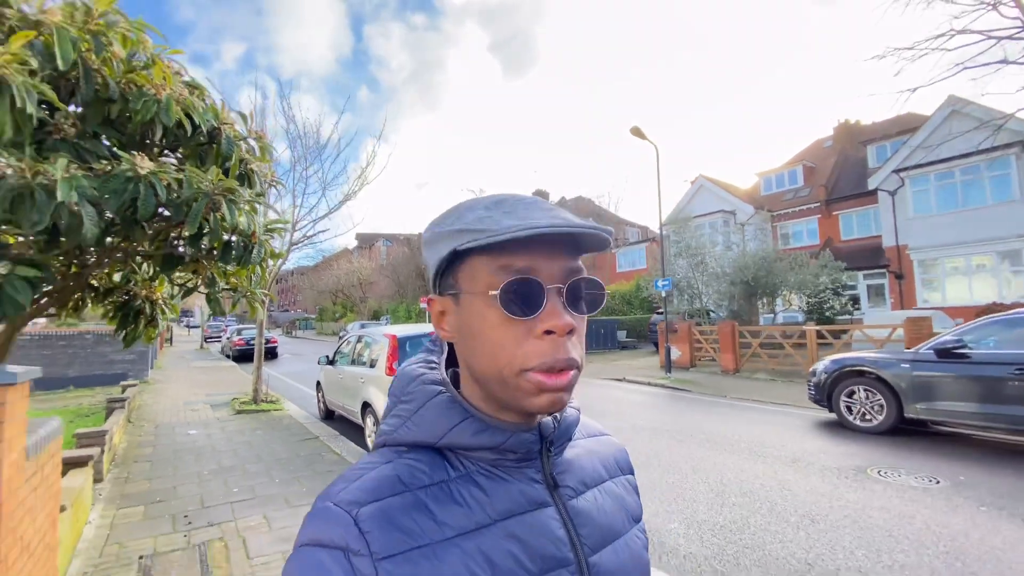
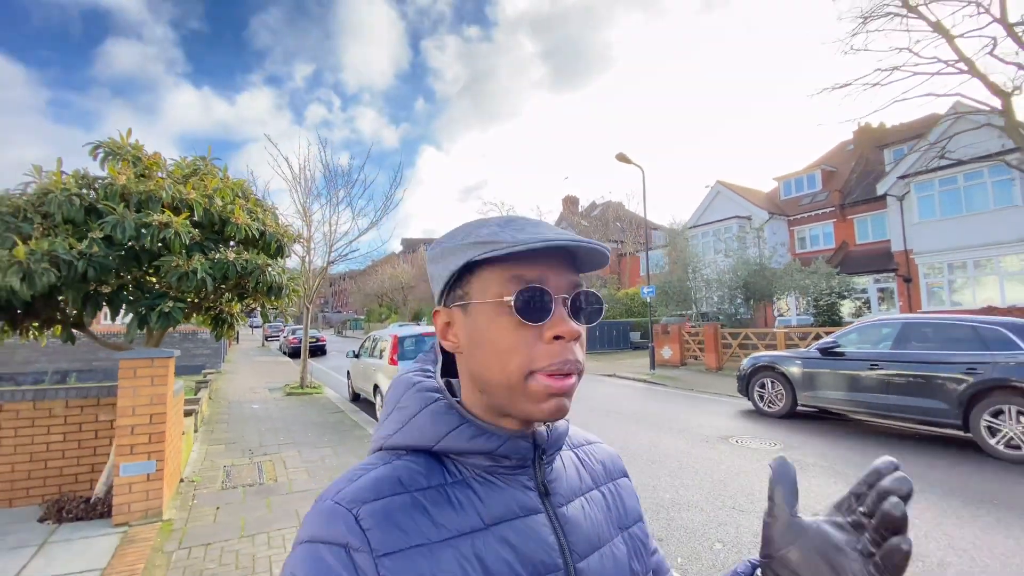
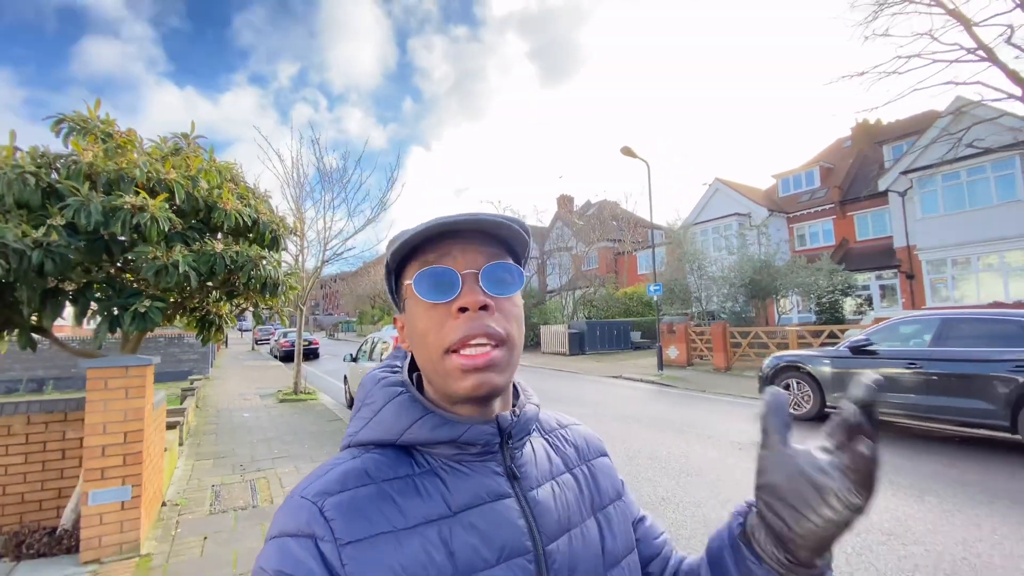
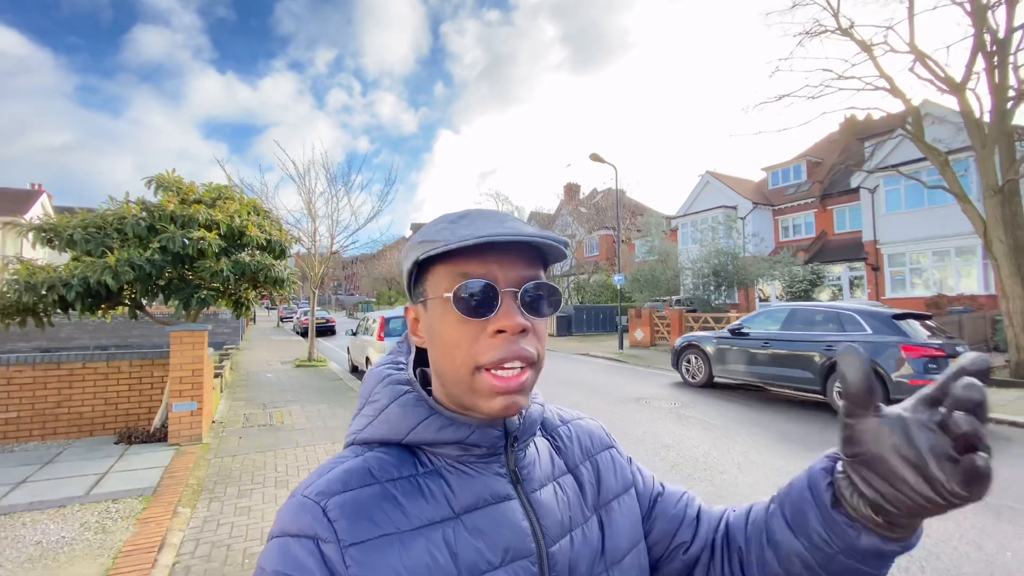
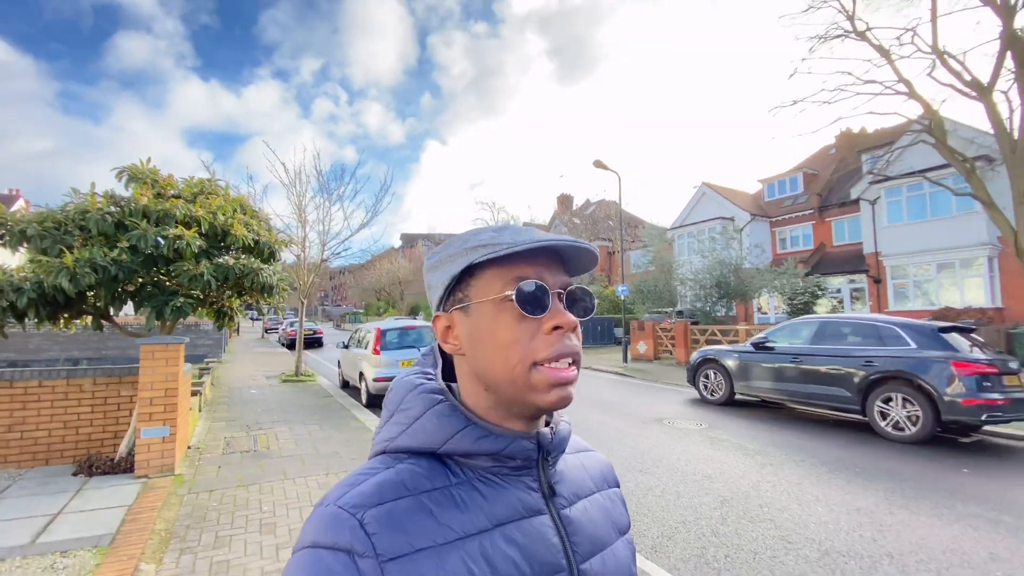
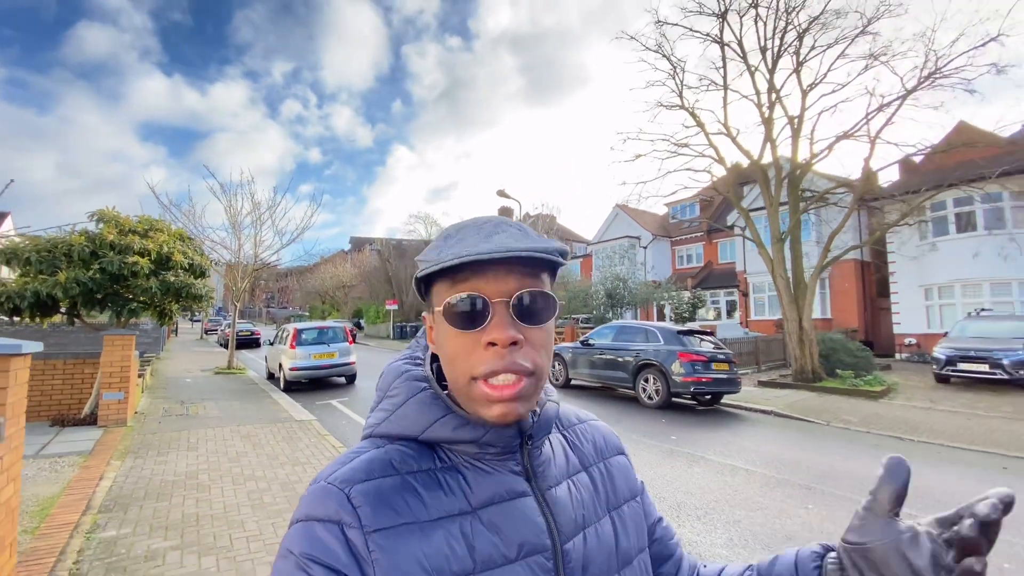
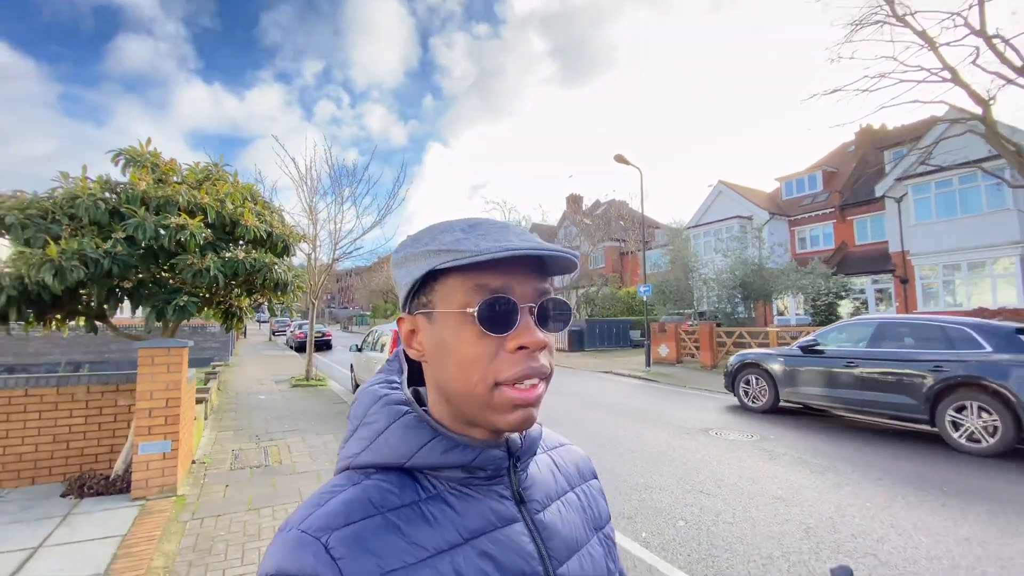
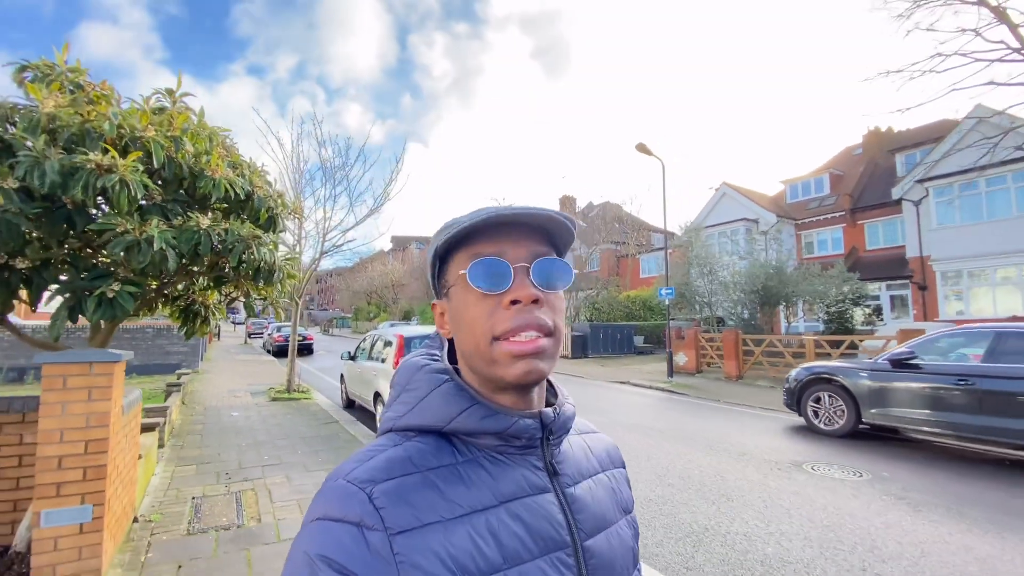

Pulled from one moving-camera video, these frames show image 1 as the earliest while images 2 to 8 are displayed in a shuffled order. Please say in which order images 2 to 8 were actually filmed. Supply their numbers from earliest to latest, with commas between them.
8, 3, 2, 7, 5, 4, 6
